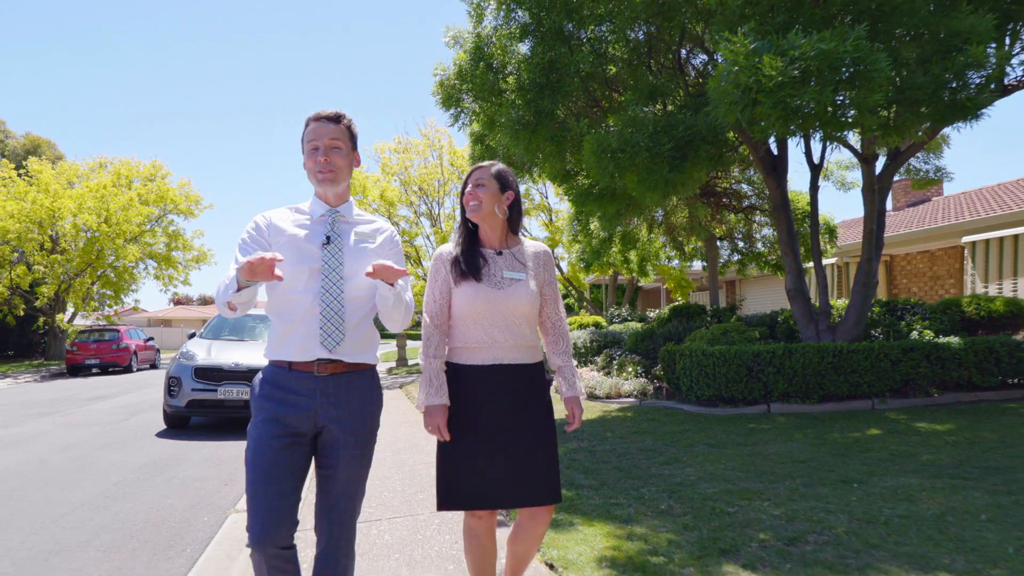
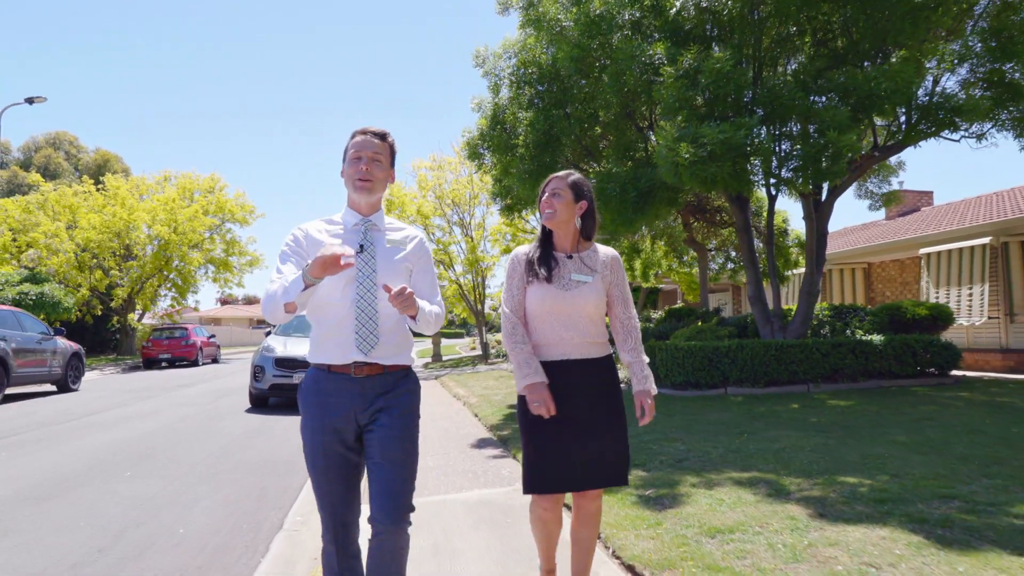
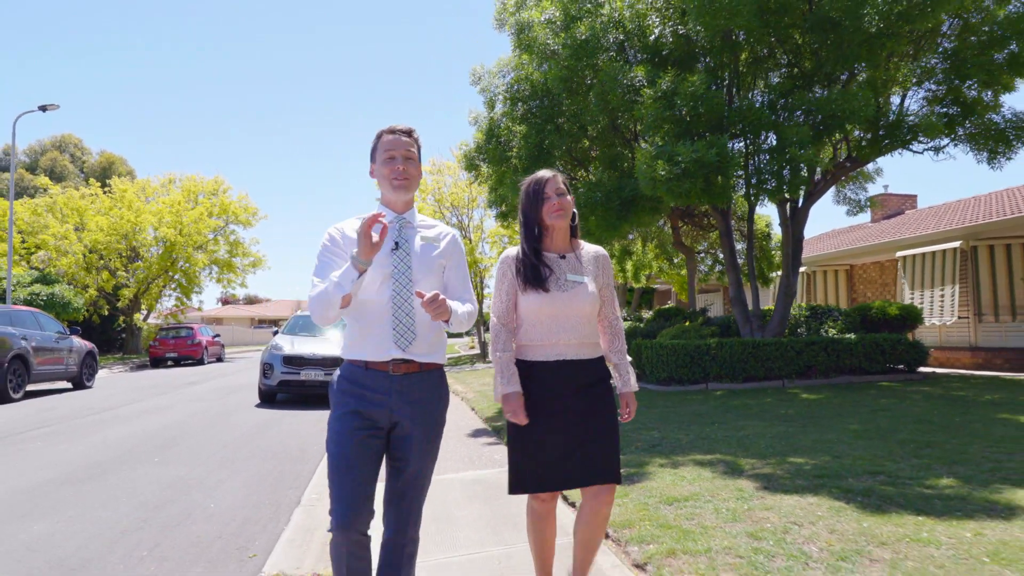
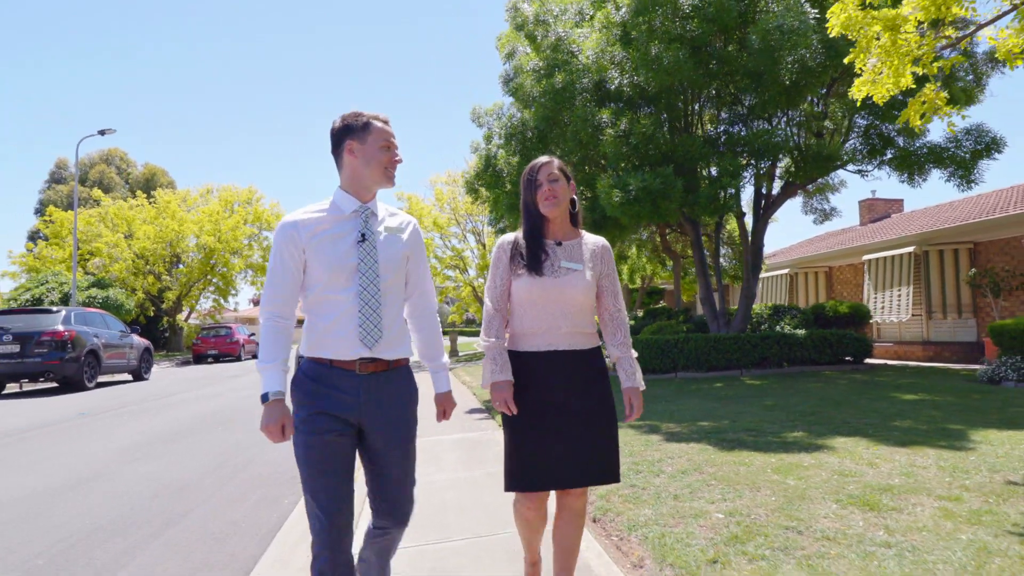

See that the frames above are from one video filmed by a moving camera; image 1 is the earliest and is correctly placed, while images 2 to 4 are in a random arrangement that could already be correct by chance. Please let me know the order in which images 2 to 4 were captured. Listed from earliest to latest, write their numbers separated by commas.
2, 3, 4
